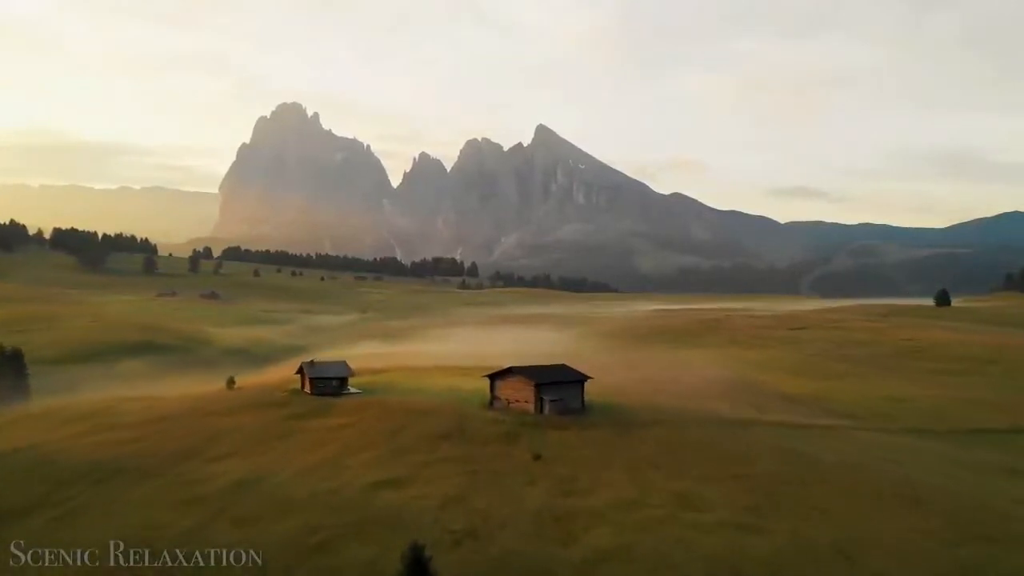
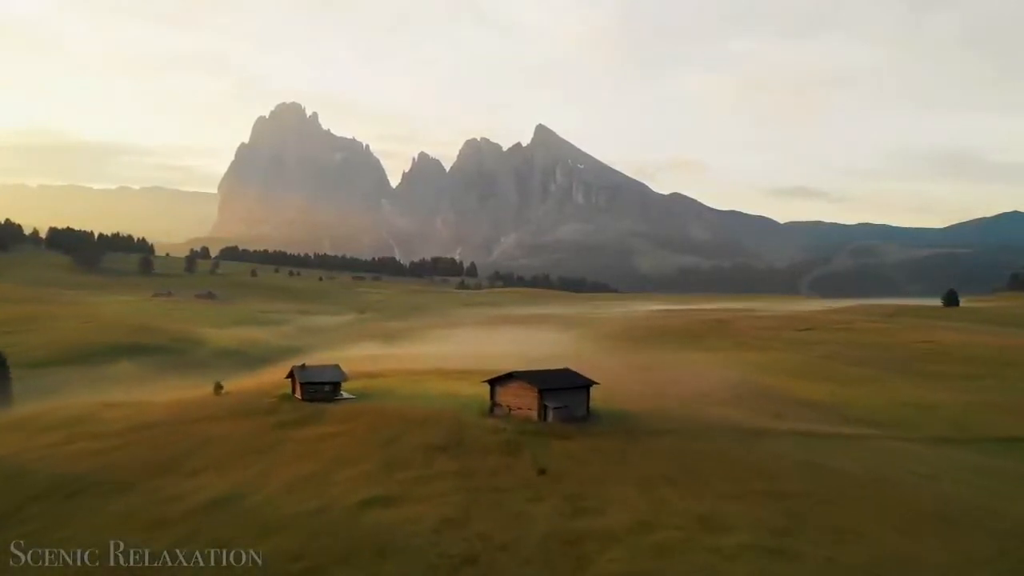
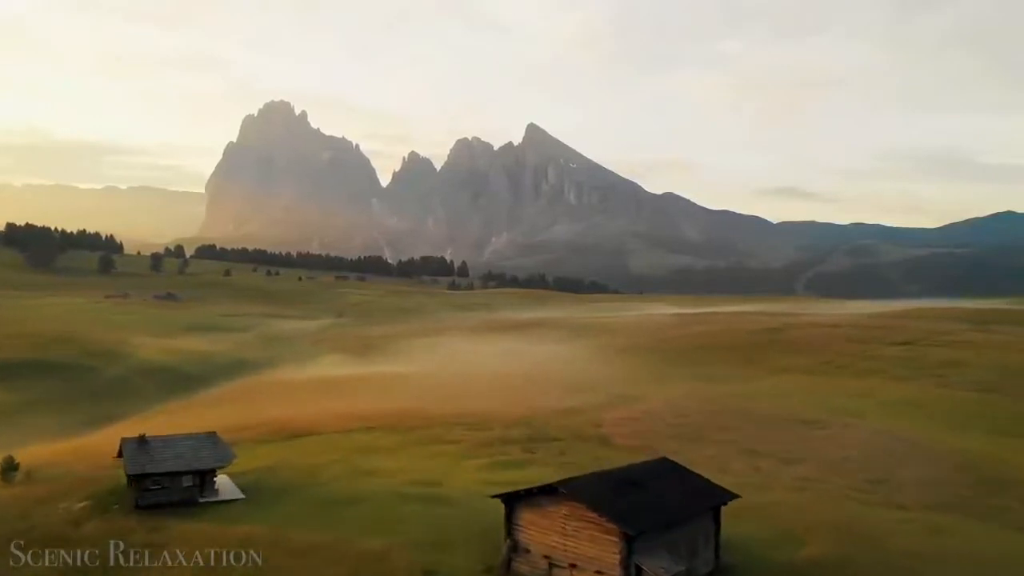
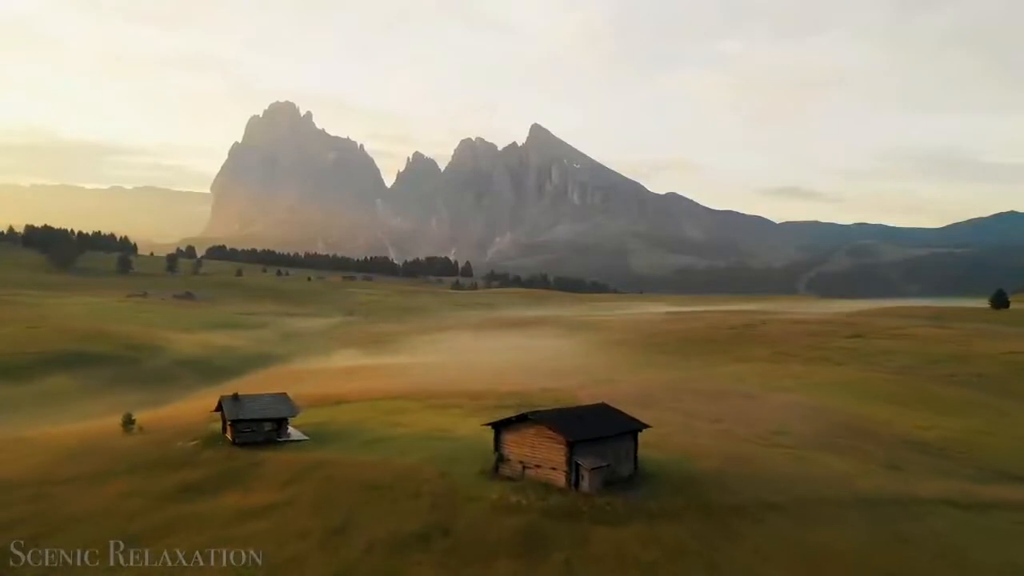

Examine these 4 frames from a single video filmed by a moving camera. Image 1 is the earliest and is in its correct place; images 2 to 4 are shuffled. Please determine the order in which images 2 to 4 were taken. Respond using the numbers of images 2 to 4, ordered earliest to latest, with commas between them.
2, 4, 3
